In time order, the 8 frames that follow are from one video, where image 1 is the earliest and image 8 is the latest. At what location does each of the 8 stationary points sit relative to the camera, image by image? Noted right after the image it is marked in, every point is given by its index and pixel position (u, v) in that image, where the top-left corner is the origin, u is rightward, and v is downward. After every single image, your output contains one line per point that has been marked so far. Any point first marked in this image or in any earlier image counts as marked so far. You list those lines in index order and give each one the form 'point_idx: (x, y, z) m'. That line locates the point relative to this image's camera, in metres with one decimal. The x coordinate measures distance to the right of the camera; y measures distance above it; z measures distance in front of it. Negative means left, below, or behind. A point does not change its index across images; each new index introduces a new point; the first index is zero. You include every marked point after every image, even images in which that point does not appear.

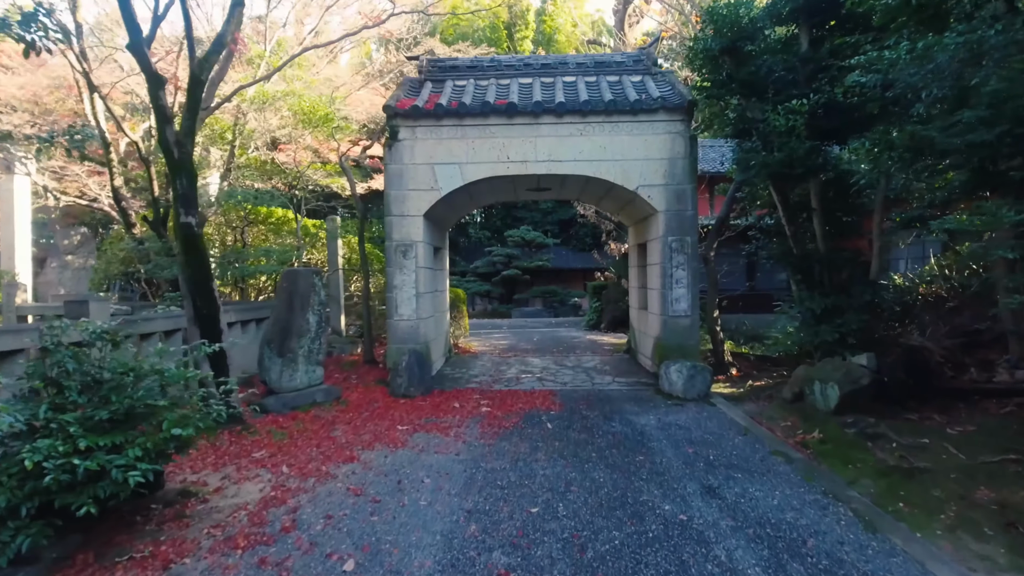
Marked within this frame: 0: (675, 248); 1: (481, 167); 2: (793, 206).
0: (+2.0, +0.5, +7.7) m
1: (-0.4, +1.5, +7.8) m
2: (+3.1, +0.9, +6.9) m
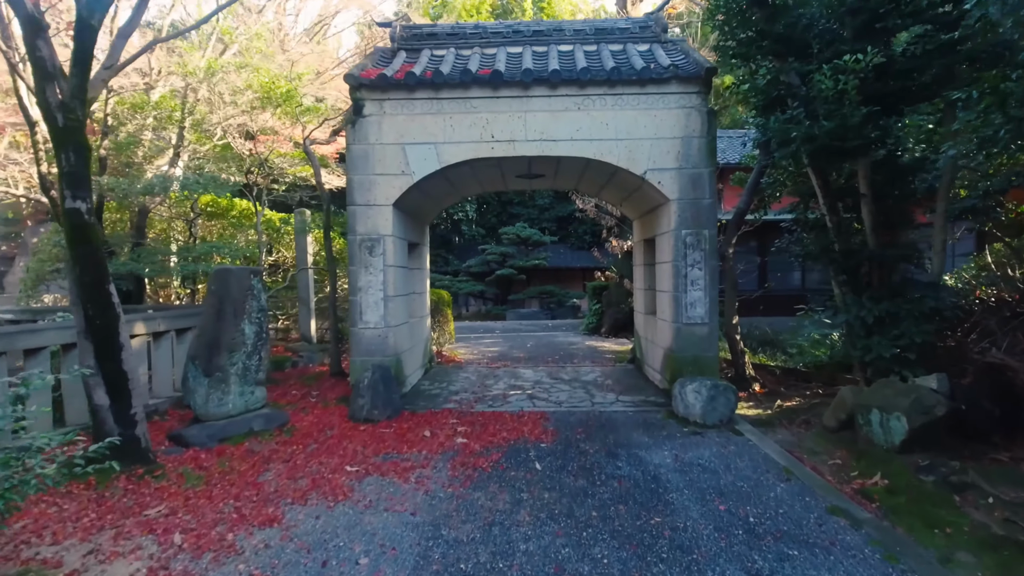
0: (+1.8, +0.5, +6.5) m
1: (-0.5, +1.4, +6.6) m
2: (+2.9, +0.9, +5.7) m
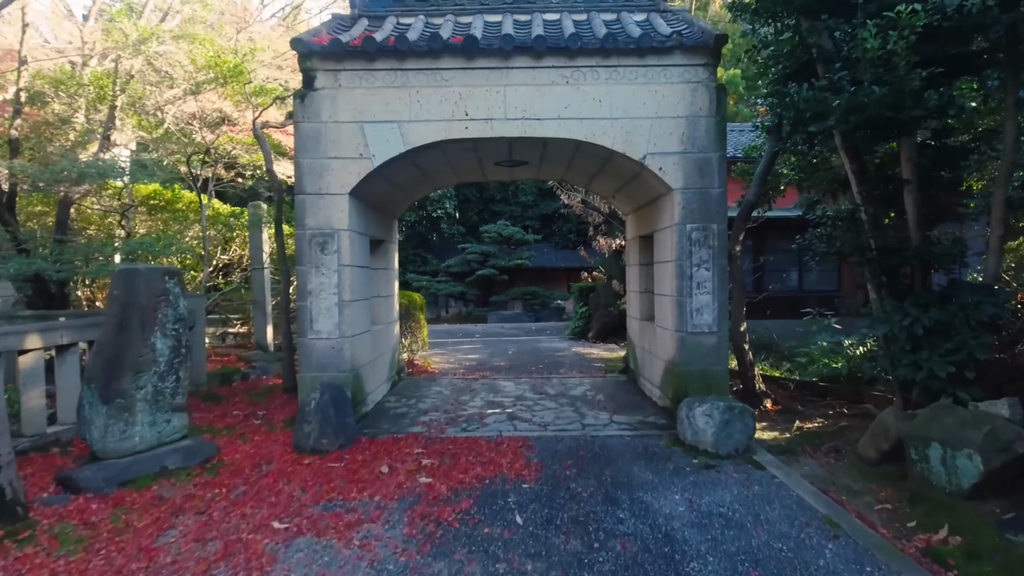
0: (+1.6, +0.4, +5.6) m
1: (-0.7, +1.4, +5.6) m
2: (+2.7, +0.9, +4.8) m
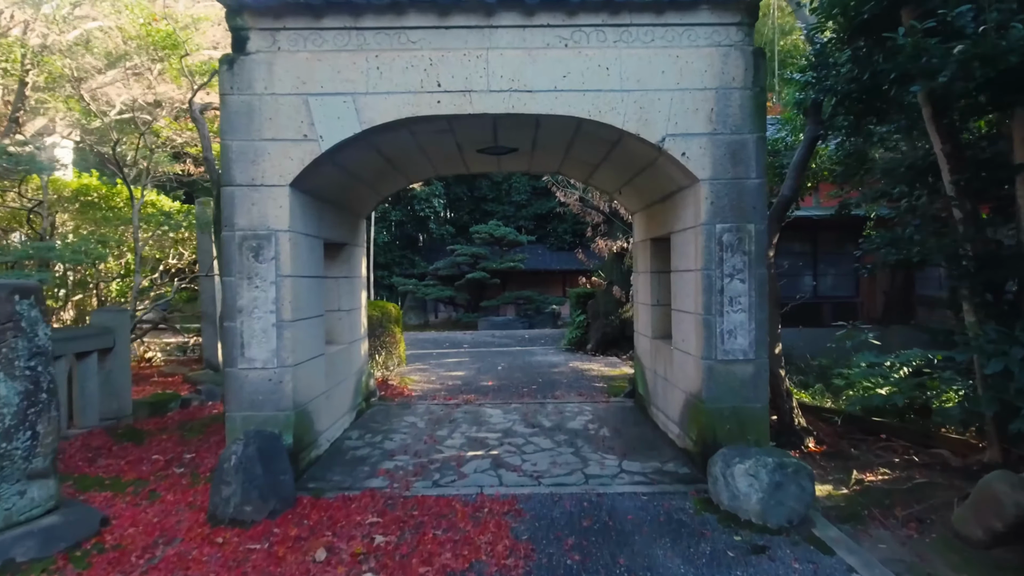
0: (+1.5, +0.3, +4.4) m
1: (-0.8, +1.3, +4.4) m
2: (+2.6, +0.7, +3.7) m
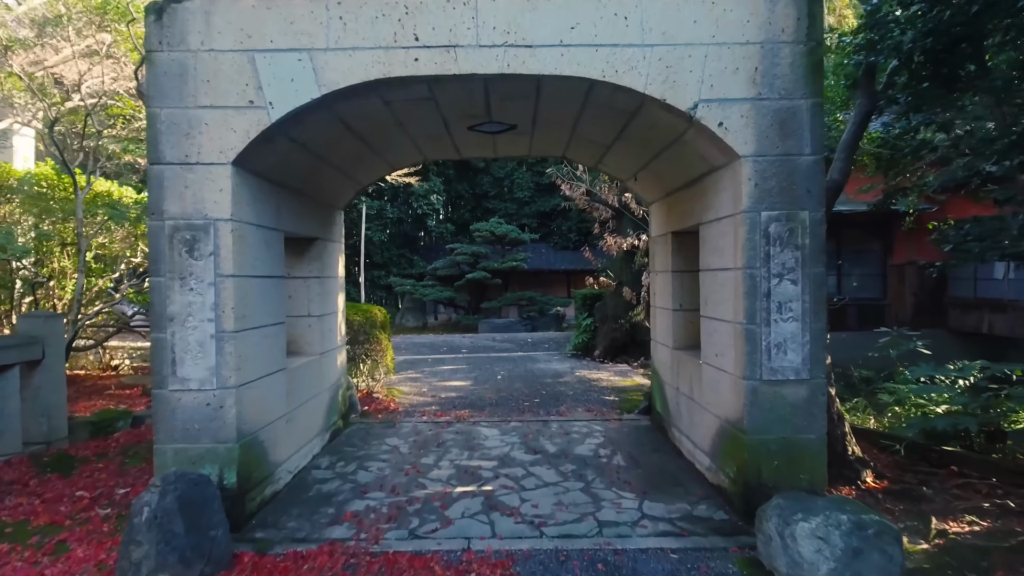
0: (+1.5, +0.3, +3.6) m
1: (-0.9, +1.3, +3.6) m
2: (+2.6, +0.7, +2.8) m
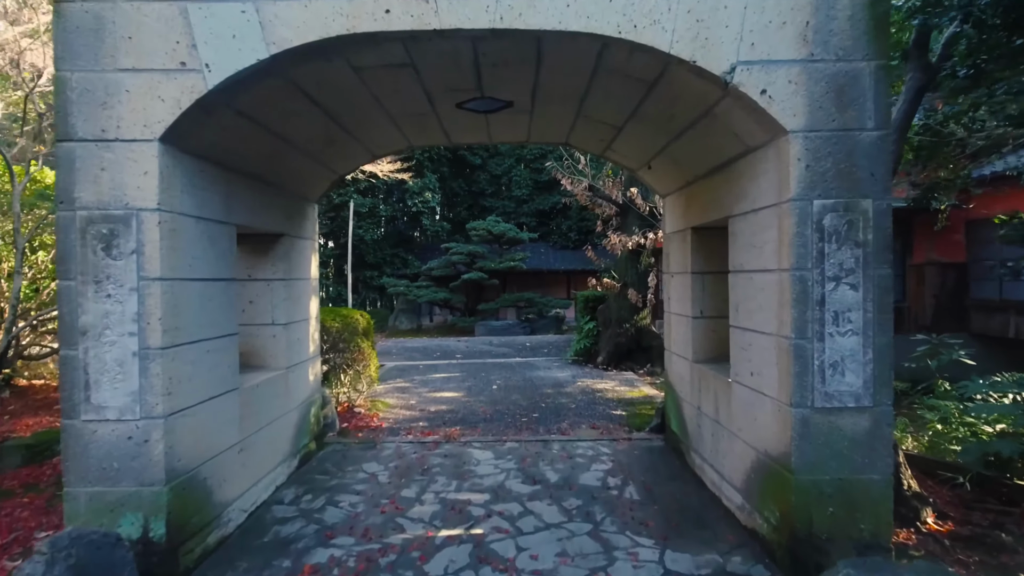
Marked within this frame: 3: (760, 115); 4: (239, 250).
0: (+1.5, +0.3, +2.9) m
1: (-0.9, +1.3, +2.9) m
2: (+2.6, +0.7, +2.1) m
3: (+1.2, +0.8, +3.0) m
4: (-1.9, +0.3, +4.4) m
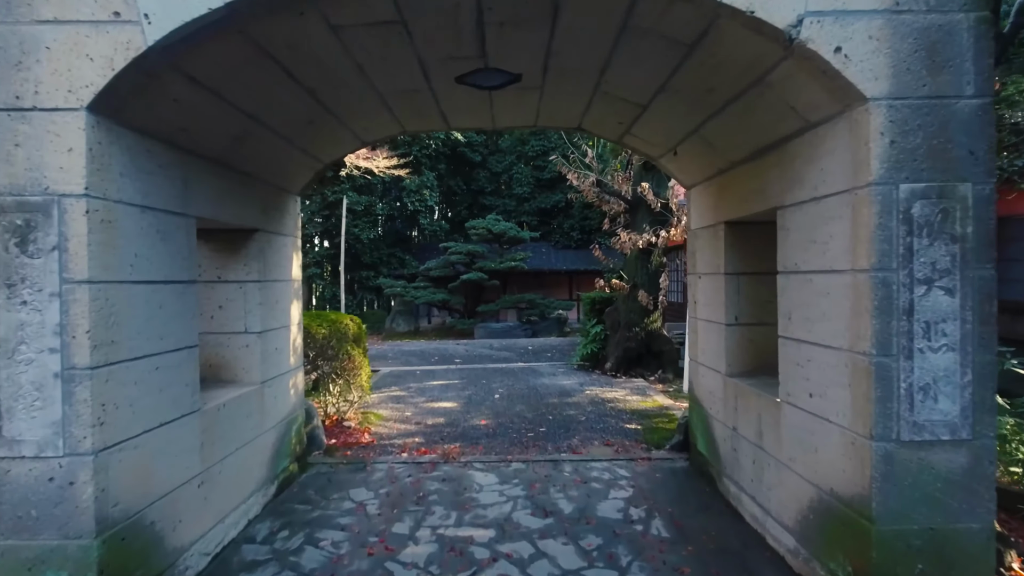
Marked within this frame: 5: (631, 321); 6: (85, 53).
0: (+1.5, +0.3, +2.3) m
1: (-0.8, +1.2, +2.3) m
2: (+2.6, +0.7, +1.6) m
3: (+1.2, +0.8, +2.4) m
4: (-1.9, +0.2, +3.9) m
5: (+1.7, -0.5, +8.8) m
6: (-1.6, +0.9, +2.3) m
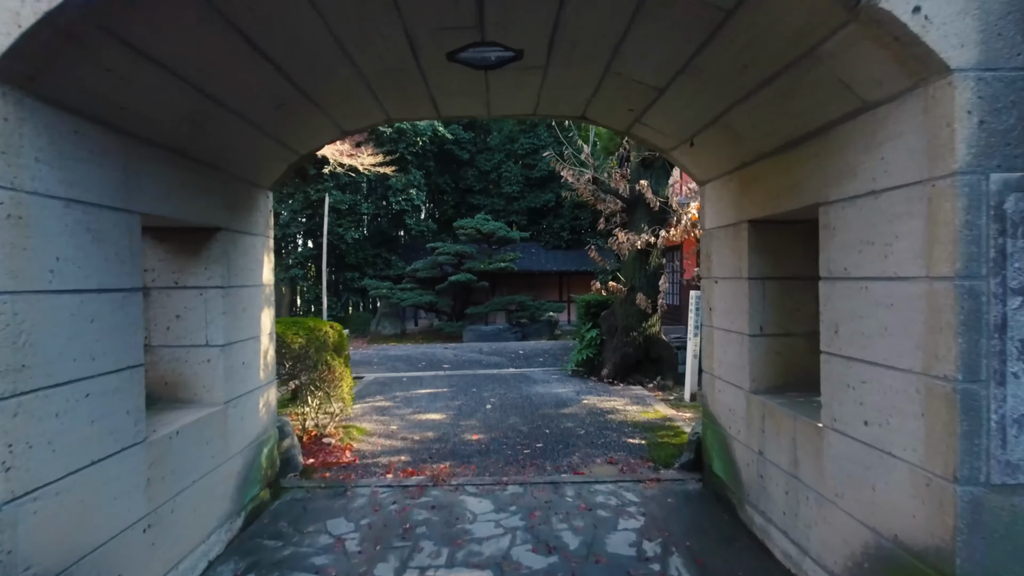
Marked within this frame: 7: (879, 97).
0: (+1.5, +0.2, +1.9) m
1: (-0.8, +1.2, +1.9) m
2: (+2.7, +0.6, +1.2) m
3: (+1.2, +0.8, +2.0) m
4: (-1.9, +0.2, +3.4) m
5: (+1.6, -0.5, +8.4) m
6: (-1.6, +0.8, +1.9) m
7: (+1.3, +0.7, +2.2) m
